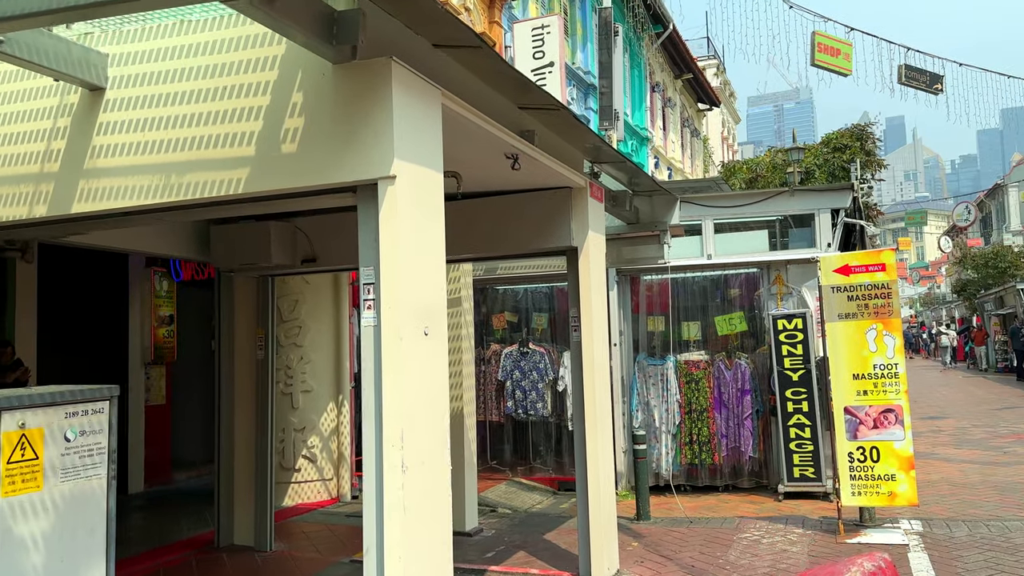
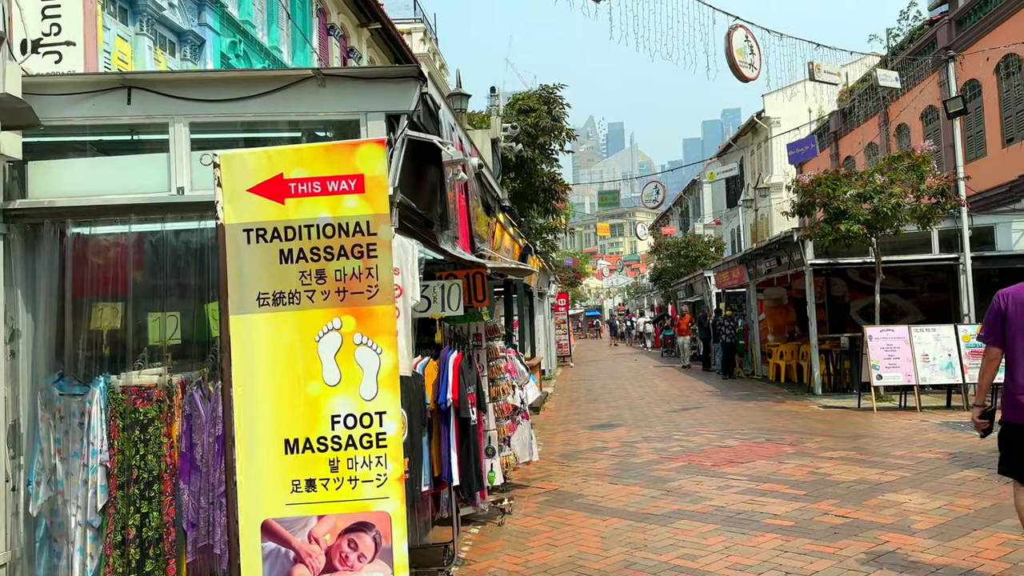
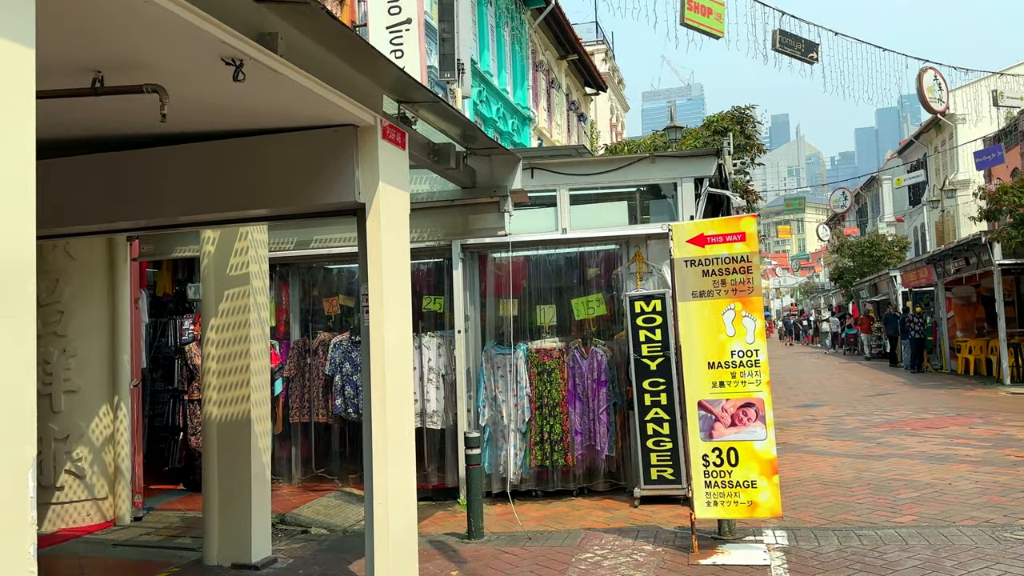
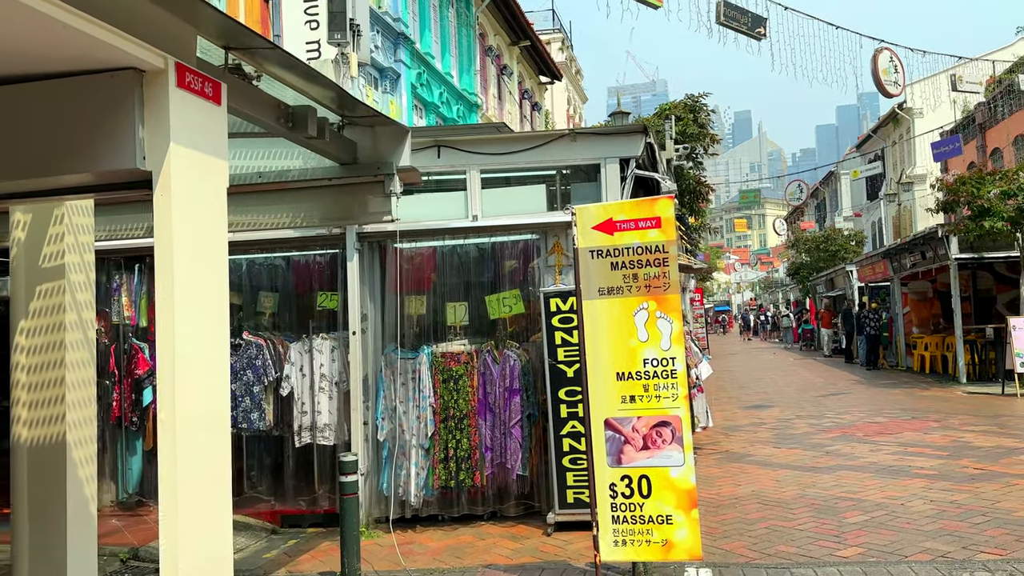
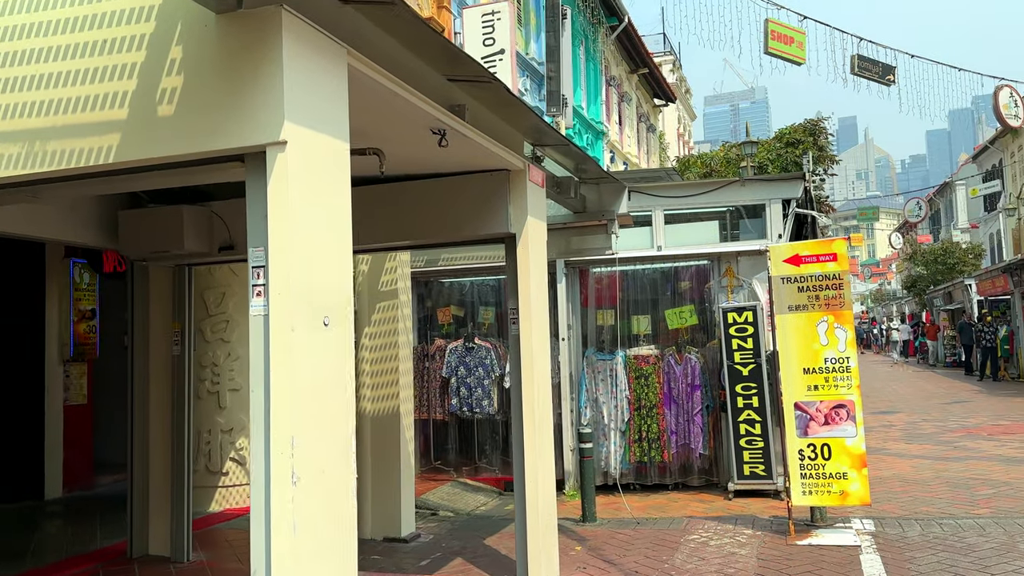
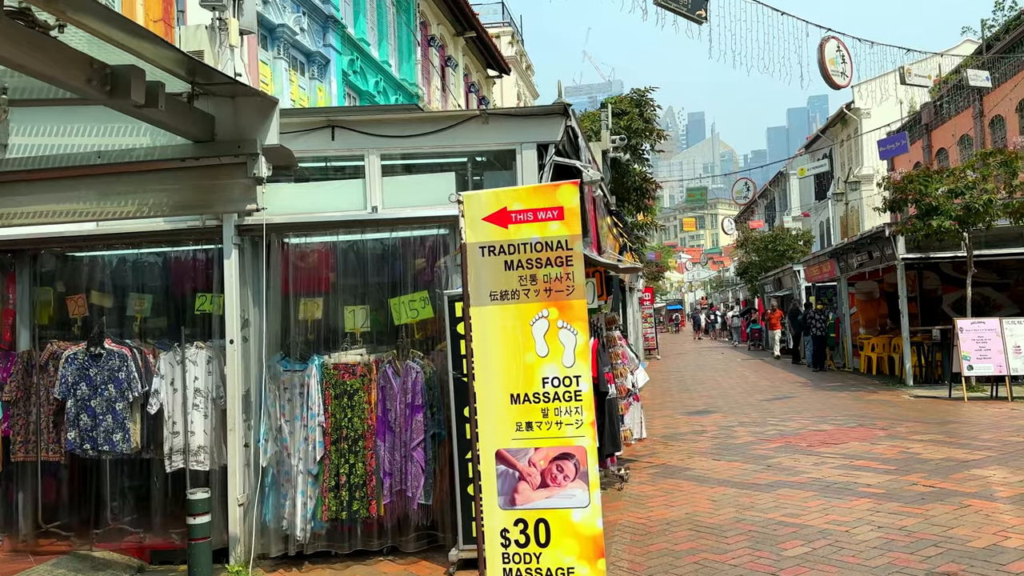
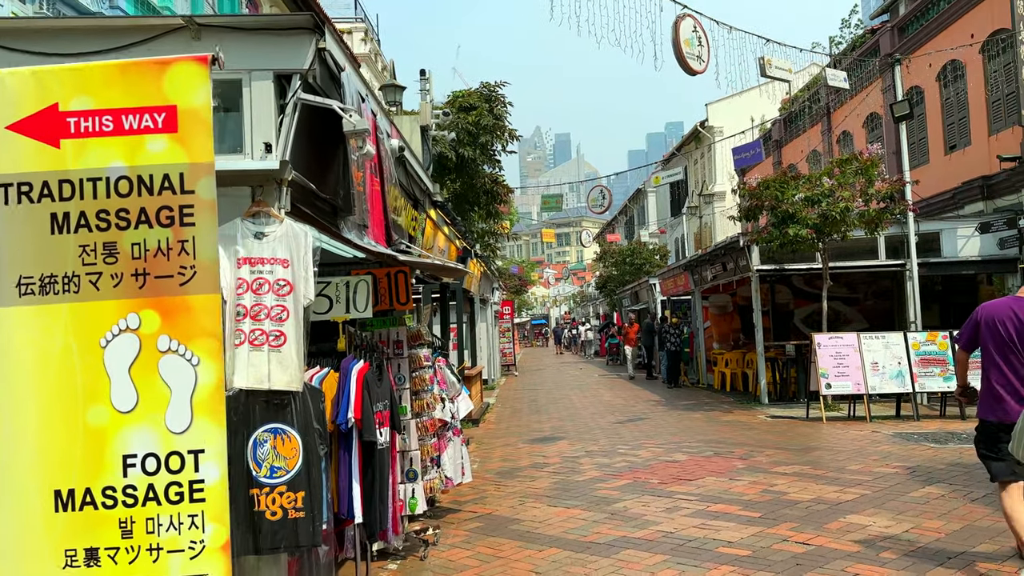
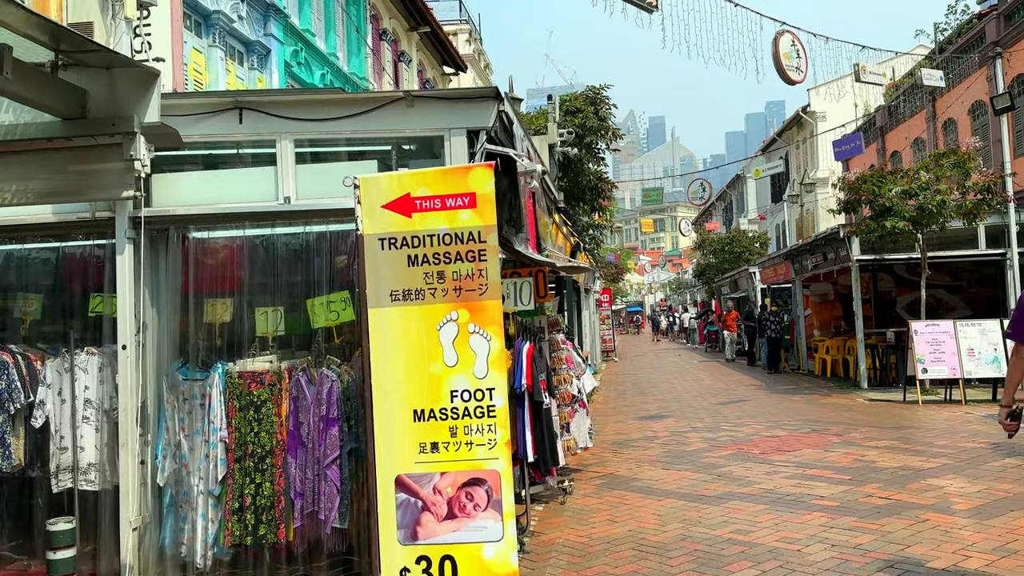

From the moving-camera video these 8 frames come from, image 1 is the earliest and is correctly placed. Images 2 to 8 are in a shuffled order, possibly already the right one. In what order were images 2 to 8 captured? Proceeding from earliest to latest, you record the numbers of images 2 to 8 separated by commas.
5, 3, 4, 6, 8, 2, 7
